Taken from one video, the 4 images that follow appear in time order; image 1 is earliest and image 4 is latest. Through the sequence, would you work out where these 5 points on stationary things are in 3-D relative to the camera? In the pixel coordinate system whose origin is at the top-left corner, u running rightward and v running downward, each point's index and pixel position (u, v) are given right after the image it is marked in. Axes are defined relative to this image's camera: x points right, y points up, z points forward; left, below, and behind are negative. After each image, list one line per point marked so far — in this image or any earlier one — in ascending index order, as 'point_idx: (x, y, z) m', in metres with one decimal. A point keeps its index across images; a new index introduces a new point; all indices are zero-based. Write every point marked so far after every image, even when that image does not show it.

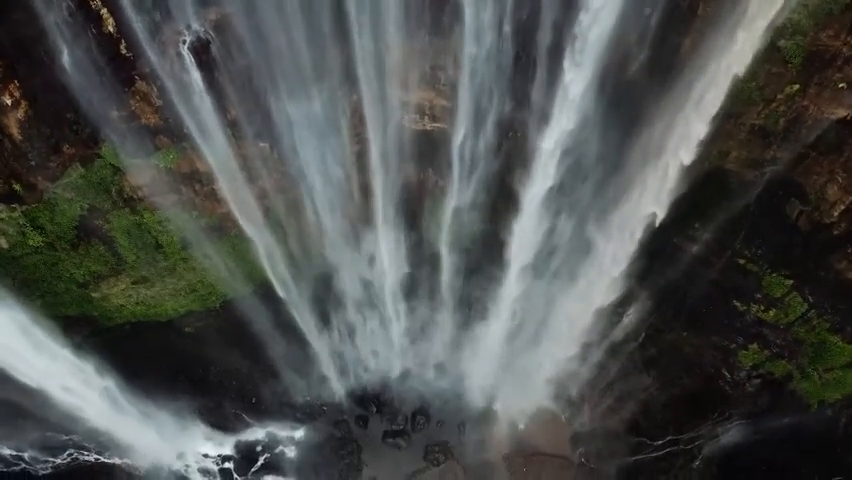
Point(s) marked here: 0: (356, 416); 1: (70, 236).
0: (-1.3, -3.2, +11.4) m
1: (-5.0, +0.1, +8.8) m
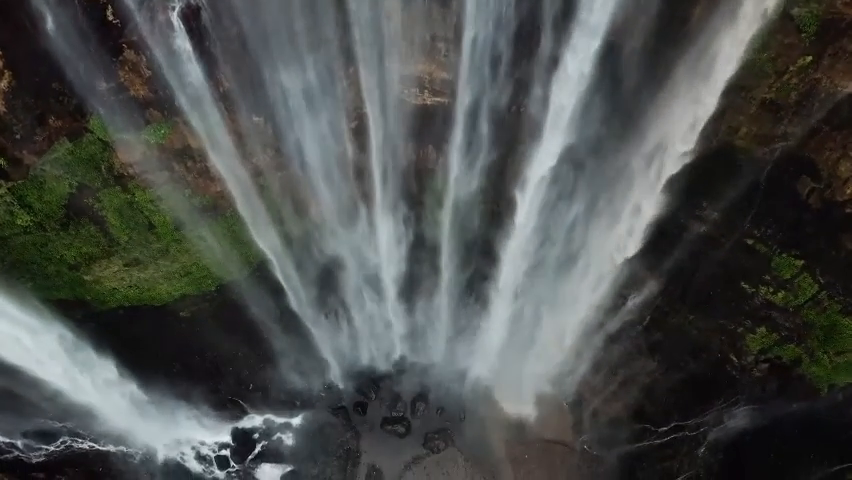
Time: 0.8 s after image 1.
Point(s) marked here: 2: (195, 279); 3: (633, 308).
0: (-1.3, -2.9, +11.2) m
1: (-5.0, +0.4, +8.5) m
2: (-3.7, -0.6, +9.9) m
3: (+3.6, -1.1, +10.6) m
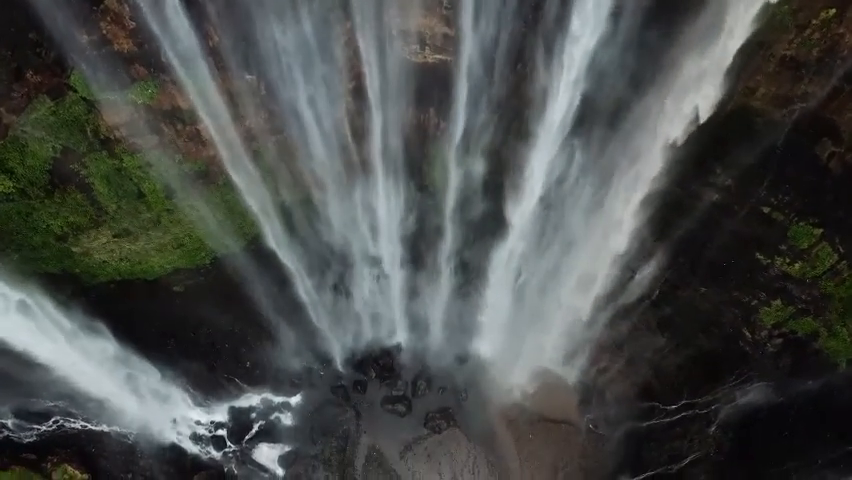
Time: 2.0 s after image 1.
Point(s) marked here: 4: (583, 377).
0: (-1.3, -2.5, +10.9) m
1: (-5.0, +0.8, +8.1) m
2: (-3.7, -0.2, +9.6) m
3: (+3.6, -0.6, +10.2) m
4: (+2.8, -2.4, +11.0) m
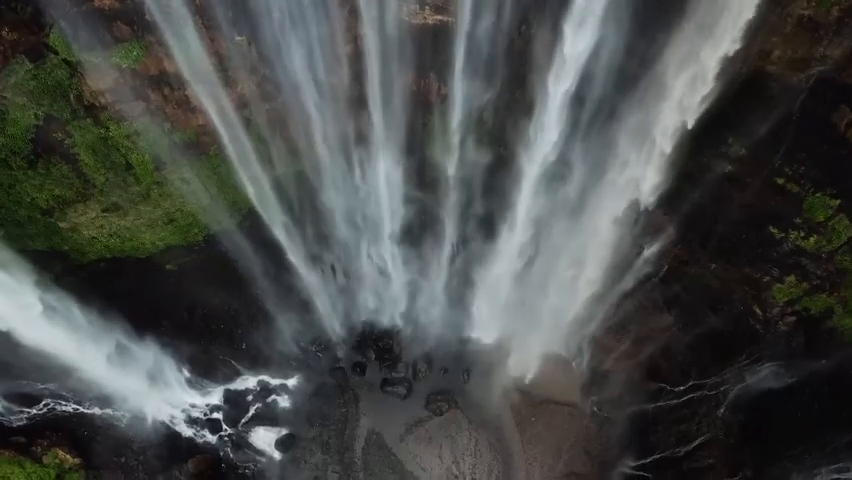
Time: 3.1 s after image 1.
0: (-1.3, -2.1, +10.6) m
1: (-5.0, +1.1, +7.8) m
2: (-3.7, +0.2, +9.2) m
3: (+3.6, -0.3, +9.9) m
4: (+2.9, -2.0, +10.7) m
